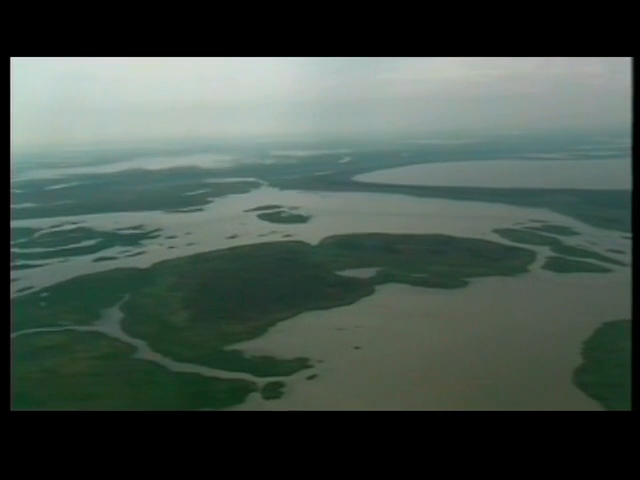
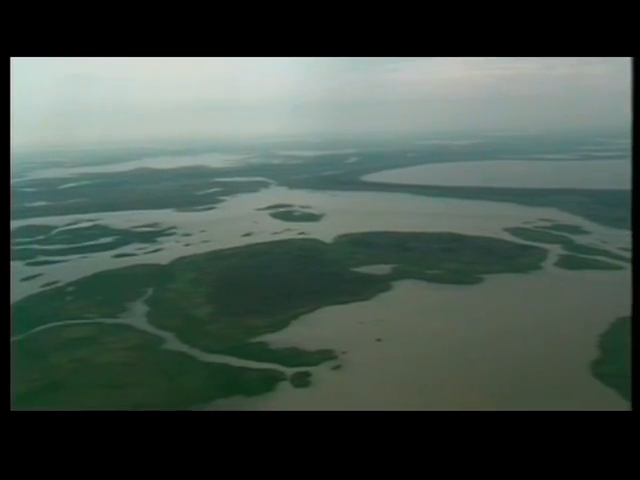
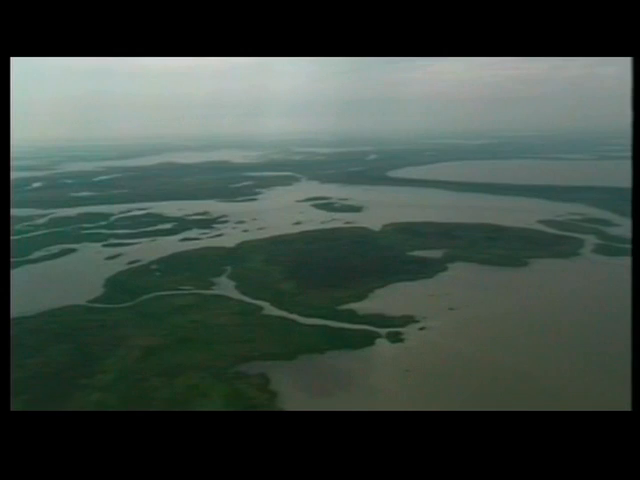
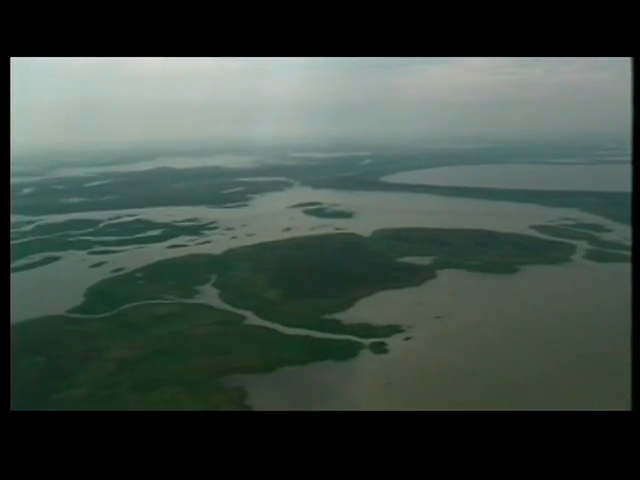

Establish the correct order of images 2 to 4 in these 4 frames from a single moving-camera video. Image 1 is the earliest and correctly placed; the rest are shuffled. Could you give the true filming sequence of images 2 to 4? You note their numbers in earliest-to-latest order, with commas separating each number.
2, 4, 3
